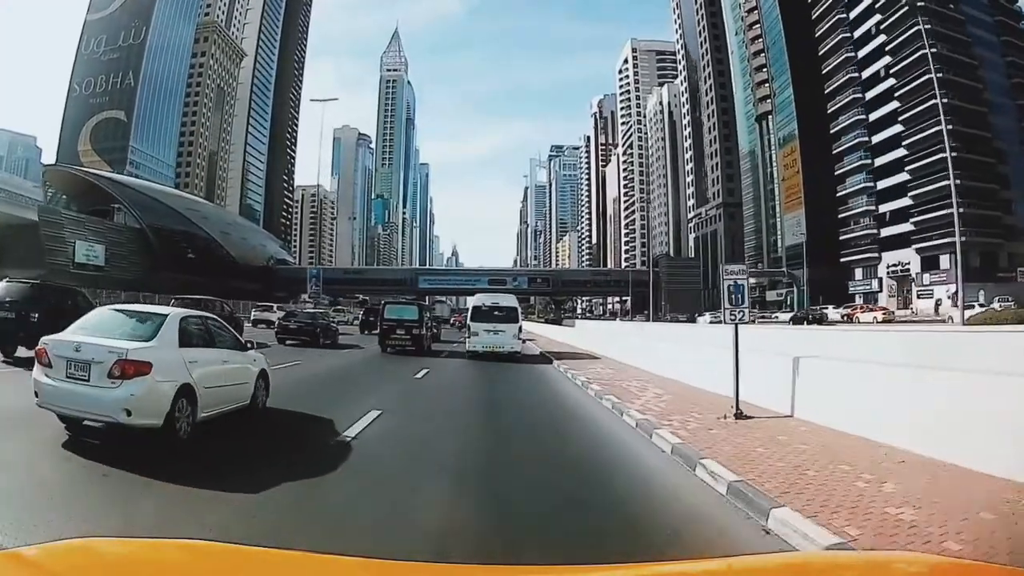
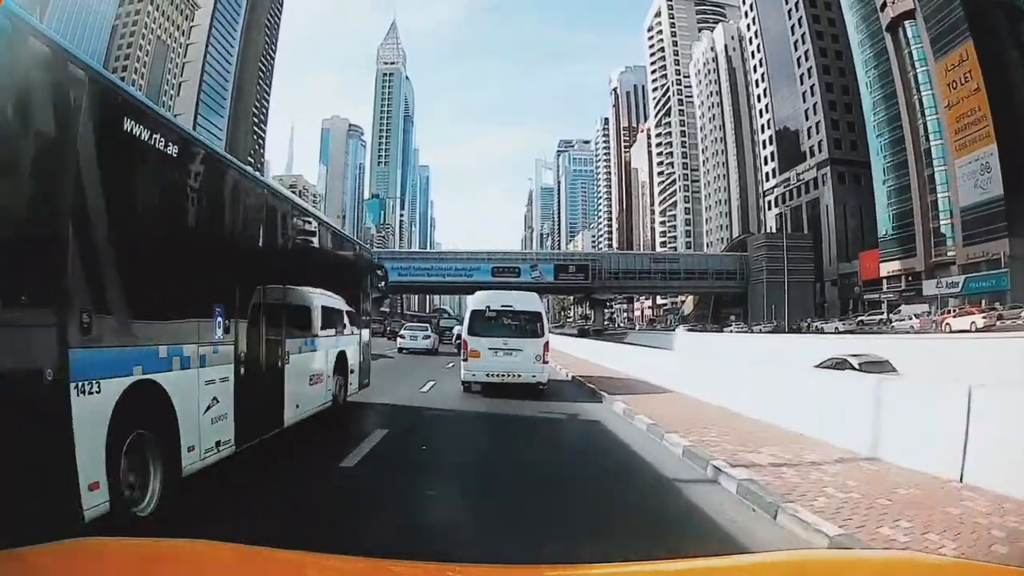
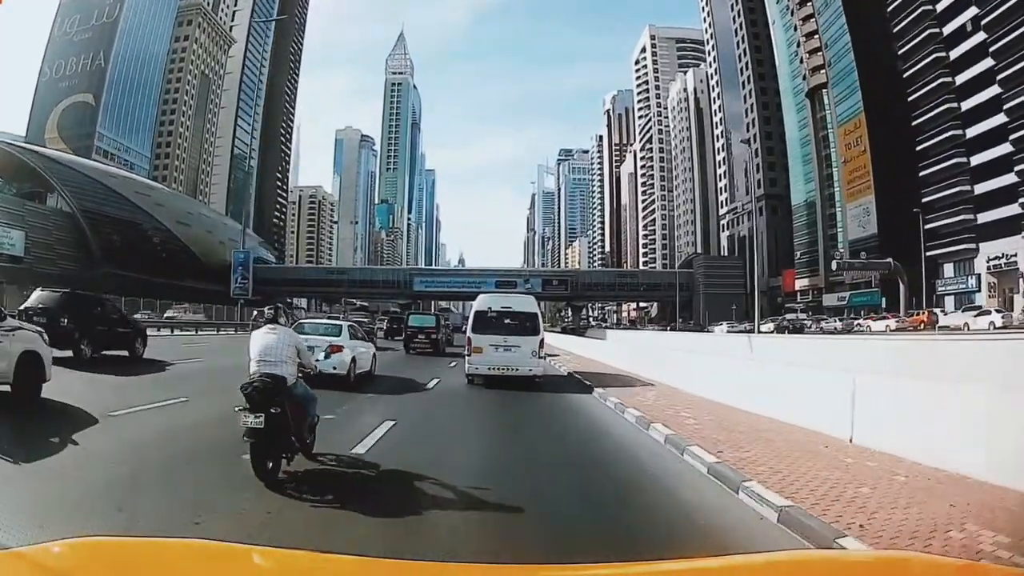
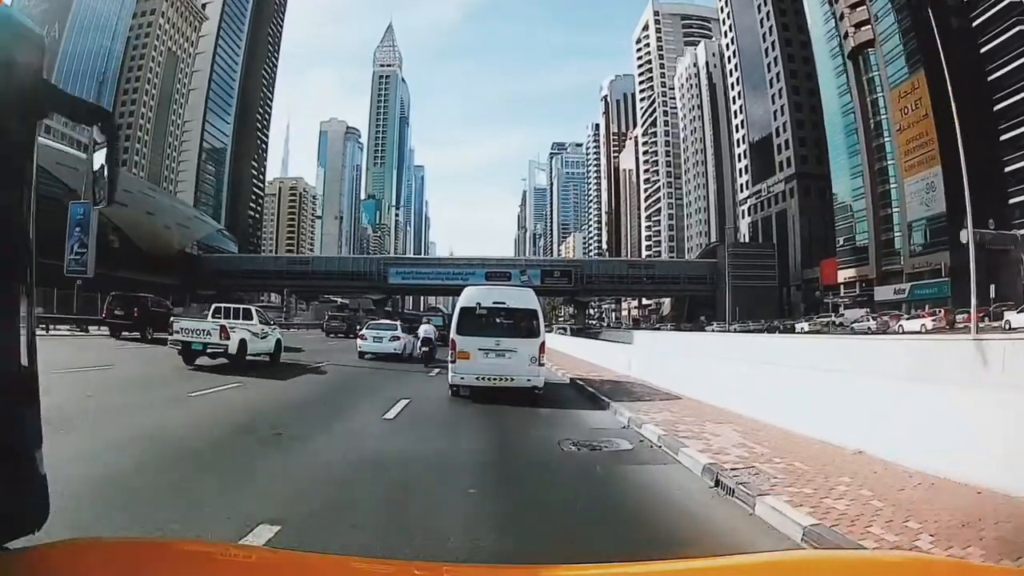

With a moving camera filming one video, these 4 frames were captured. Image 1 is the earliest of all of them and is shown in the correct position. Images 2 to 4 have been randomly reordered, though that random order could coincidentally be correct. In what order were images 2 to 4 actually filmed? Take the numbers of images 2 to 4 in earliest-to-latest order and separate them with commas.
3, 4, 2
